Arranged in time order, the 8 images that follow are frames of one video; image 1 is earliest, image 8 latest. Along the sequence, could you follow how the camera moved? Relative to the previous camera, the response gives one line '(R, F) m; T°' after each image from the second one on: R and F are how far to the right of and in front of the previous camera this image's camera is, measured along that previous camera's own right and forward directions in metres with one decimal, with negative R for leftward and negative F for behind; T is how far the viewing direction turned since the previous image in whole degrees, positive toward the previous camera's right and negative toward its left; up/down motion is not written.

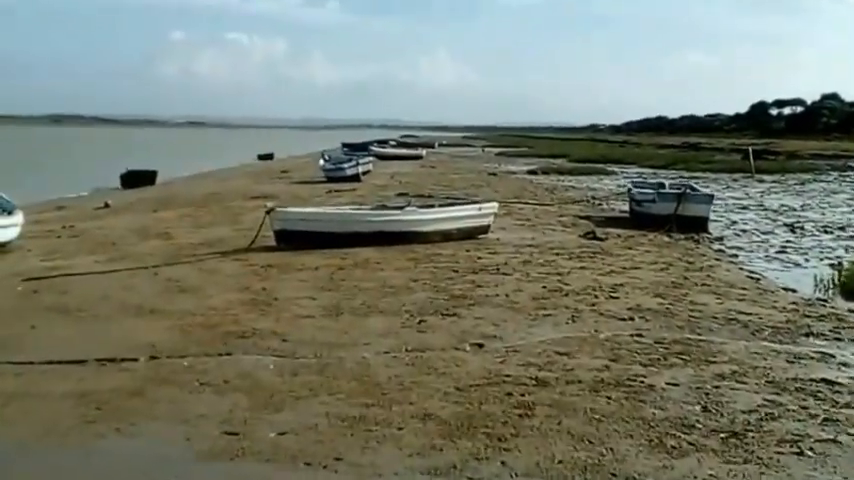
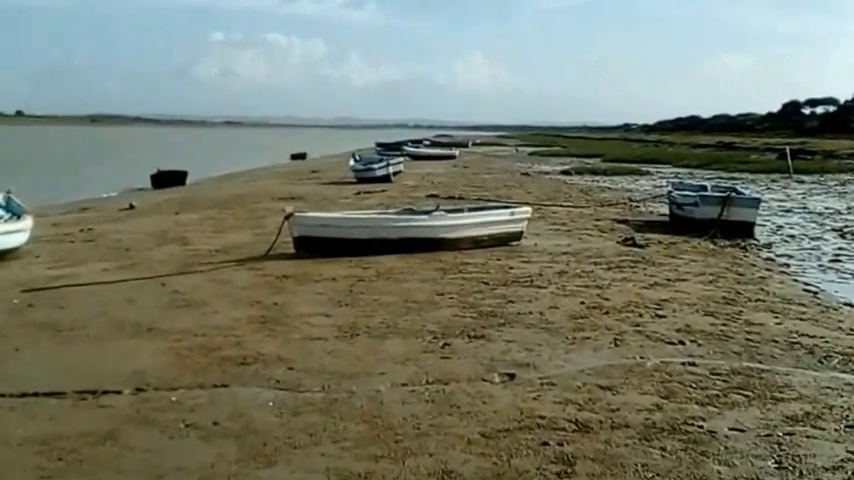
(+0.1, +1.2) m; -2°
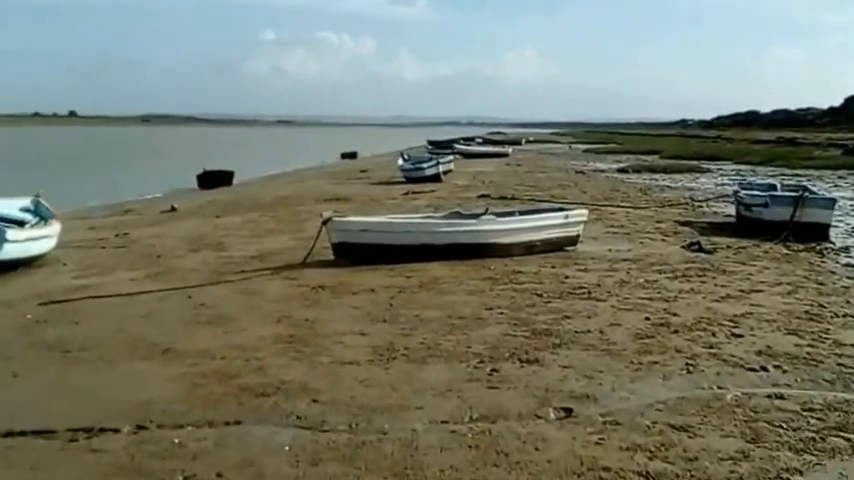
(+0.1, +1.2) m; -3°
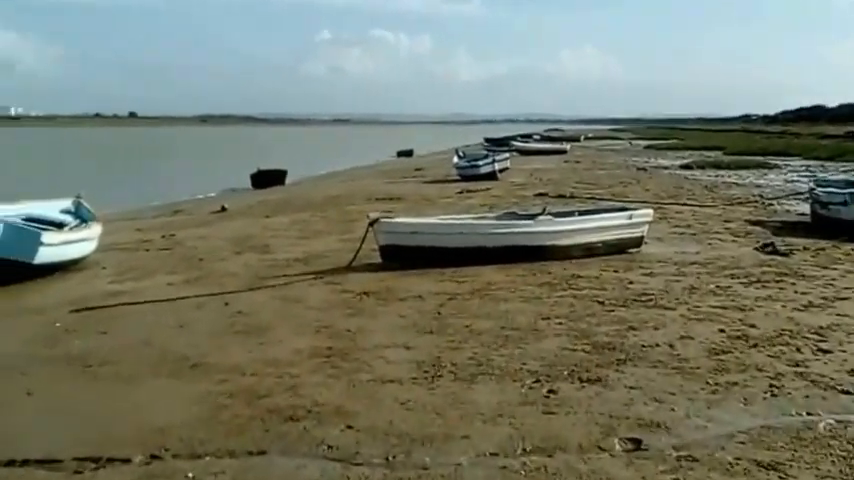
(+0.1, +0.9) m; -3°
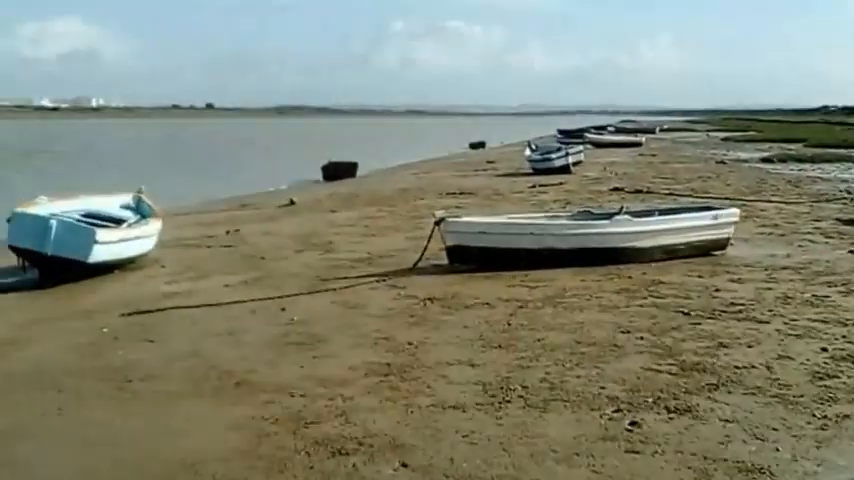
(0.0, +0.9) m; -4°
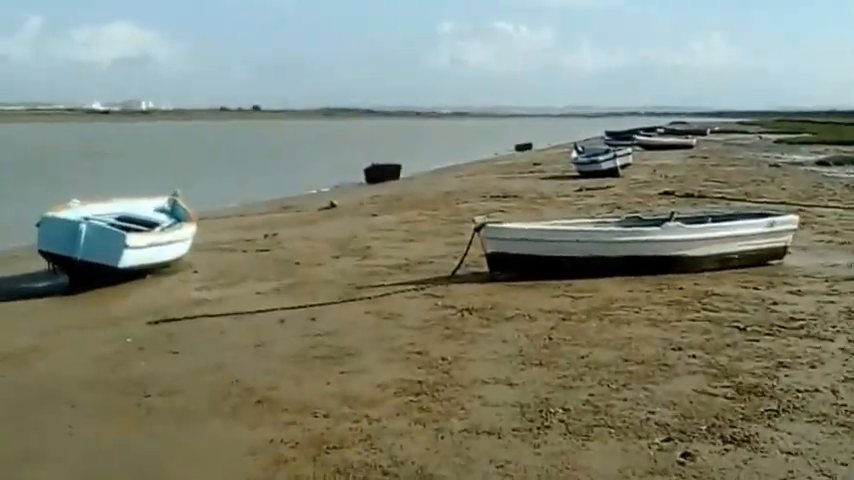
(+0.1, +0.6) m; -3°
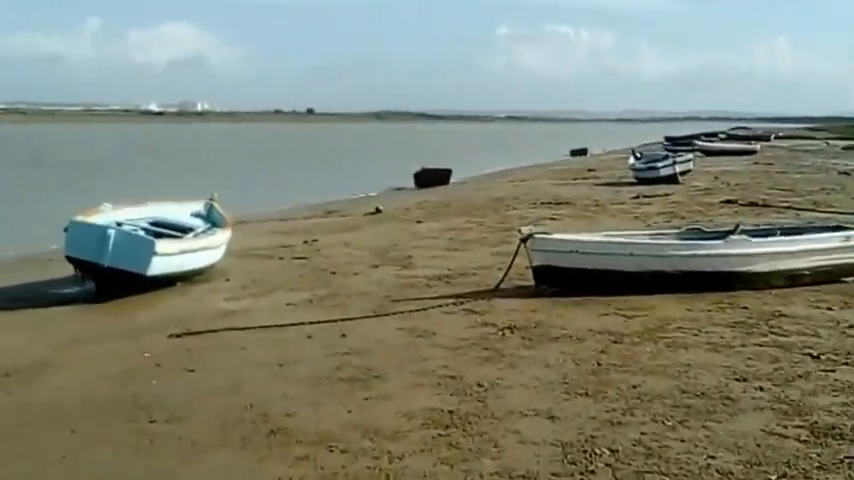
(+0.2, +0.8) m; -3°
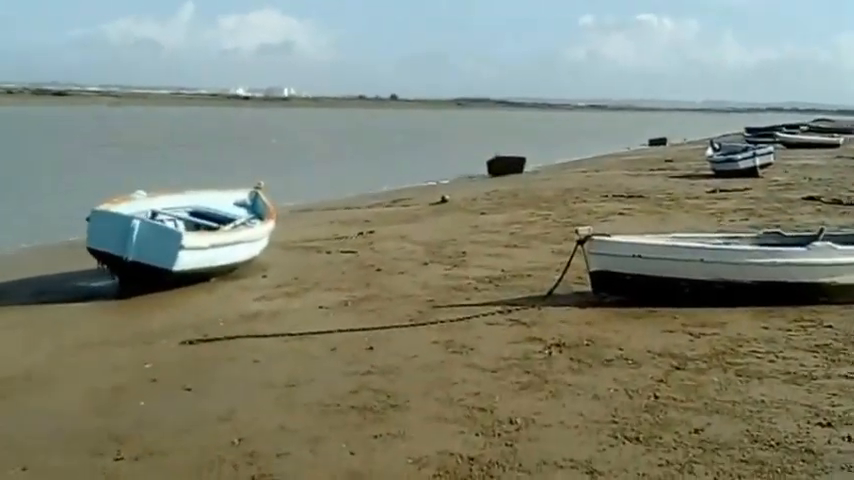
(+0.4, +1.2) m; -5°
